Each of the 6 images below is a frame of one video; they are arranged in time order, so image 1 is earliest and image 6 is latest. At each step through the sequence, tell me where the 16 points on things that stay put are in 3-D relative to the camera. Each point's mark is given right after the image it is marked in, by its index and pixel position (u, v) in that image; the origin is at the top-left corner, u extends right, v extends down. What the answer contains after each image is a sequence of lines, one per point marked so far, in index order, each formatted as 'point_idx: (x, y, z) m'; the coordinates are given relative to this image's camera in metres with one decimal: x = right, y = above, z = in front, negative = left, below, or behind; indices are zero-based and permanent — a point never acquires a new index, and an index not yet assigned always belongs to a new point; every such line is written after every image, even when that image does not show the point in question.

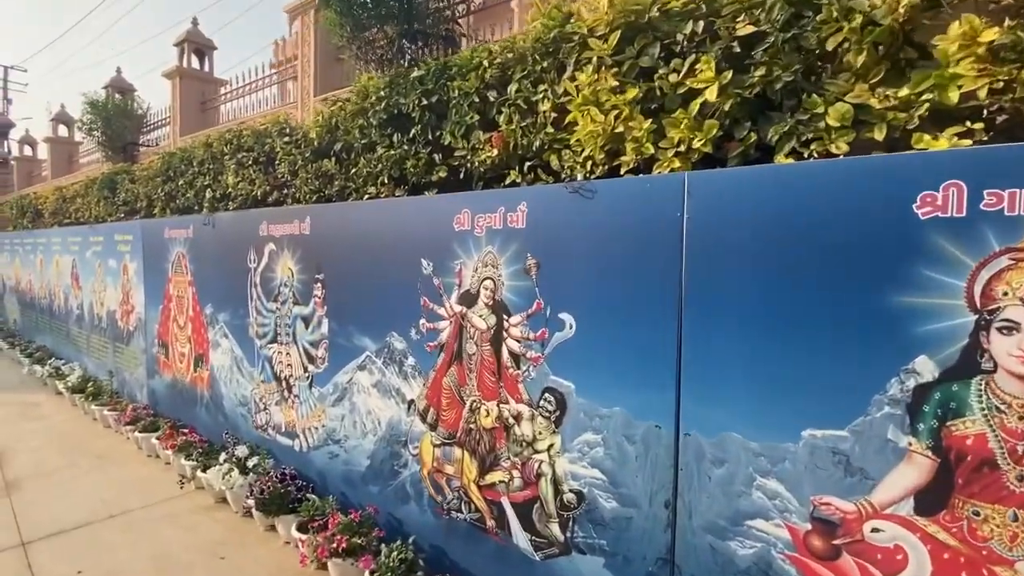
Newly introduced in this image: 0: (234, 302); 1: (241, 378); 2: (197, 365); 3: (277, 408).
0: (-2.5, -0.1, +4.3) m
1: (-2.4, -0.8, +4.3) m
2: (-3.2, -0.8, +4.8) m
3: (-1.9, -1.0, +3.9) m
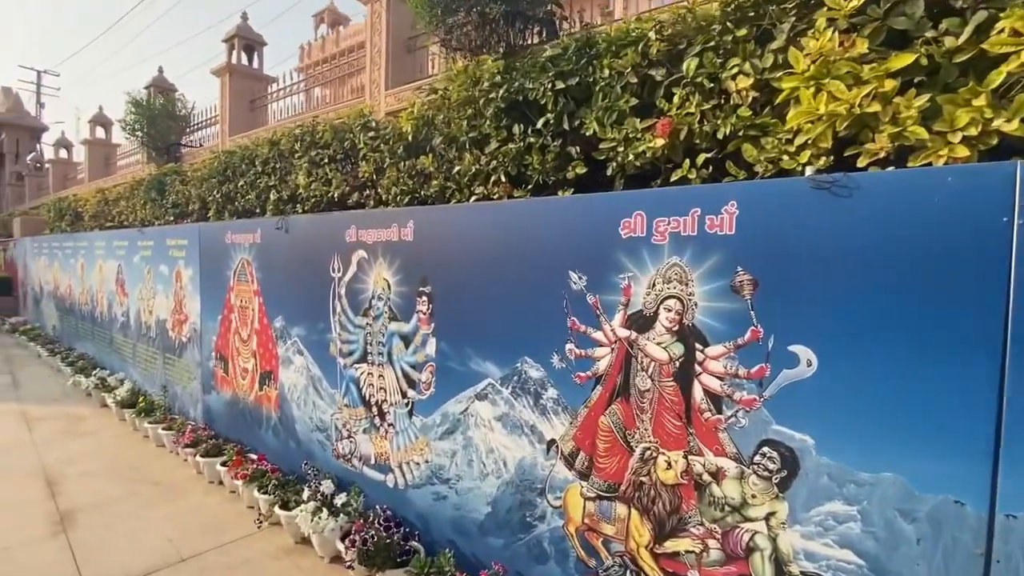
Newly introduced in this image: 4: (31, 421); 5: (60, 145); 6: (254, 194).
0: (-1.6, -0.2, +3.8) m
1: (-1.5, -0.9, +3.8) m
2: (-2.3, -0.9, +4.3) m
3: (-1.1, -1.1, +3.4) m
4: (-5.7, -1.6, +5.7) m
5: (-15.2, +4.9, +16.3) m
6: (-2.6, +0.9, +4.9) m
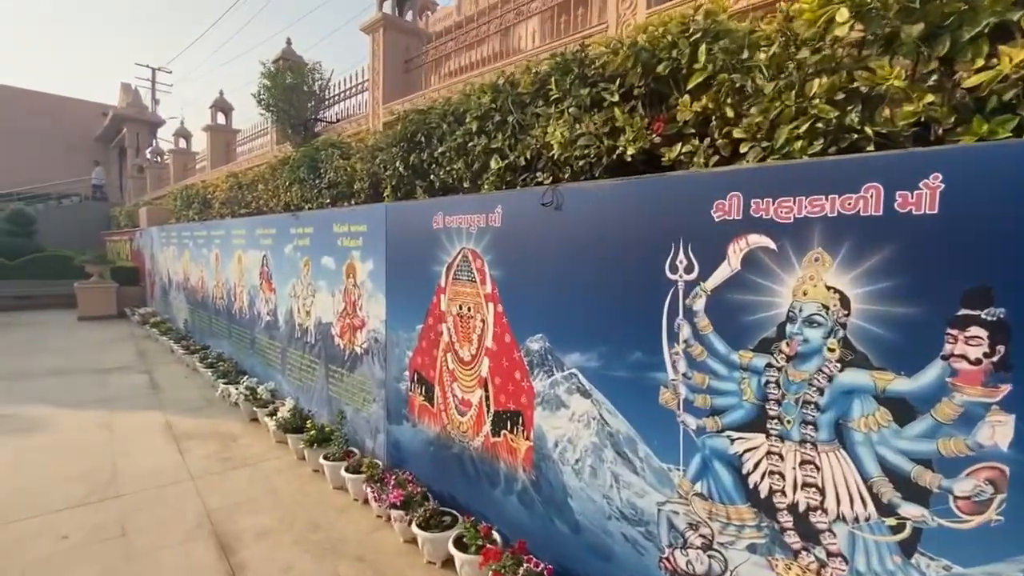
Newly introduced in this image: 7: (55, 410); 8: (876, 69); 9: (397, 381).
0: (+0.5, -0.3, +2.4) m
1: (+0.6, -0.9, +2.4) m
2: (-0.1, -0.9, +3.0) m
3: (+1.0, -1.1, +2.0) m
4: (-3.3, -1.5, +4.8) m
5: (-11.3, +5.2, +16.5) m
6: (-0.4, +0.9, +3.6) m
7: (-5.3, -1.4, +5.6) m
8: (+1.4, +0.9, +1.9) m
9: (-0.9, -0.8, +3.9) m
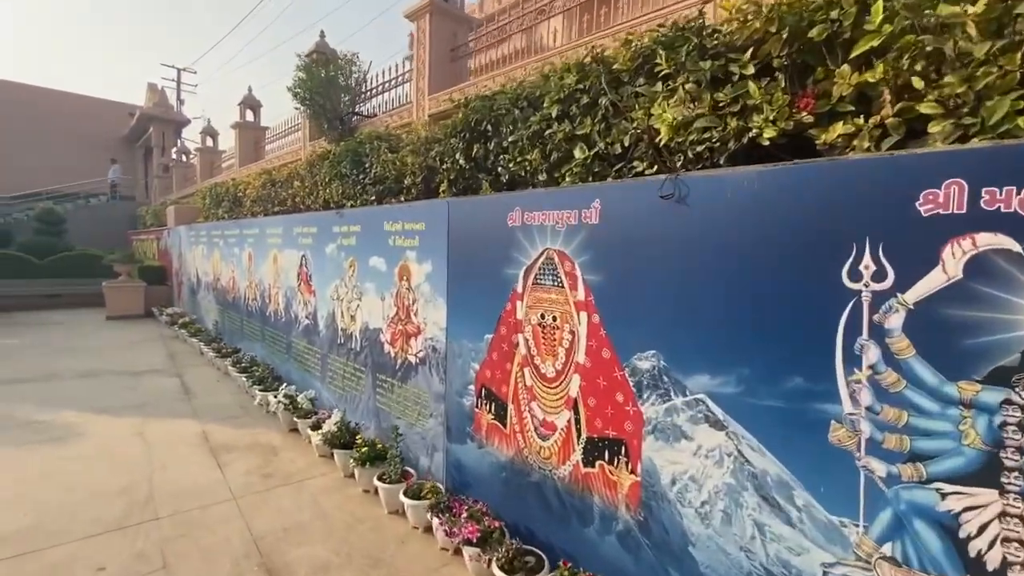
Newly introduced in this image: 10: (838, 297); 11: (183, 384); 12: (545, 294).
0: (+1.0, -0.3, +2.0) m
1: (+1.1, -1.0, +2.0) m
2: (+0.4, -0.9, +2.6) m
3: (+1.5, -1.2, +1.6) m
4: (-2.8, -1.5, +4.5) m
5: (-10.4, +5.3, +16.4) m
6: (+0.2, +0.9, +3.2) m
7: (-4.7, -1.4, +5.3) m
8: (+1.9, +0.8, +1.5) m
9: (-0.4, -0.8, +3.5) m
10: (+1.2, 0.0, +1.8) m
11: (-4.5, -1.3, +6.7) m
12: (+0.2, 0.0, +2.8) m
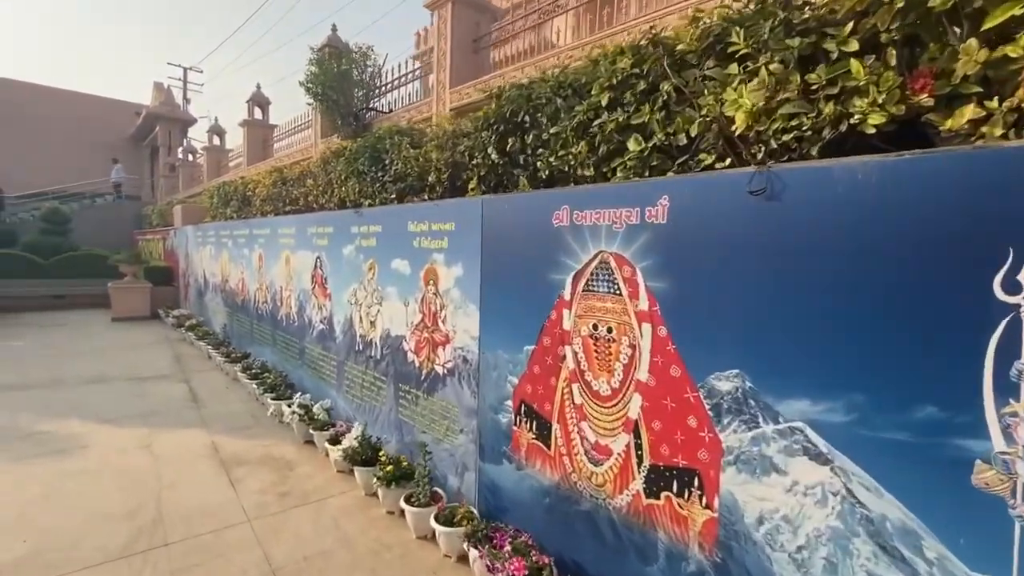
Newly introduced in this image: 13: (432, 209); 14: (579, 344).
0: (+1.3, -0.3, +1.7) m
1: (+1.3, -1.0, +1.7) m
2: (+0.7, -1.0, +2.3) m
3: (+1.7, -1.2, +1.3) m
4: (-2.5, -1.6, +4.2) m
5: (-10.0, +5.2, +16.2) m
6: (+0.5, +0.9, +2.9) m
7: (-4.4, -1.4, +5.1) m
8: (+2.2, +0.8, +1.2) m
9: (-0.1, -0.8, +3.2) m
10: (+1.4, -0.1, +1.5) m
11: (-4.3, -1.4, +6.4) m
12: (+0.5, -0.1, +2.6) m
13: (-0.6, +0.6, +3.7) m
14: (+0.4, -0.3, +2.7) m
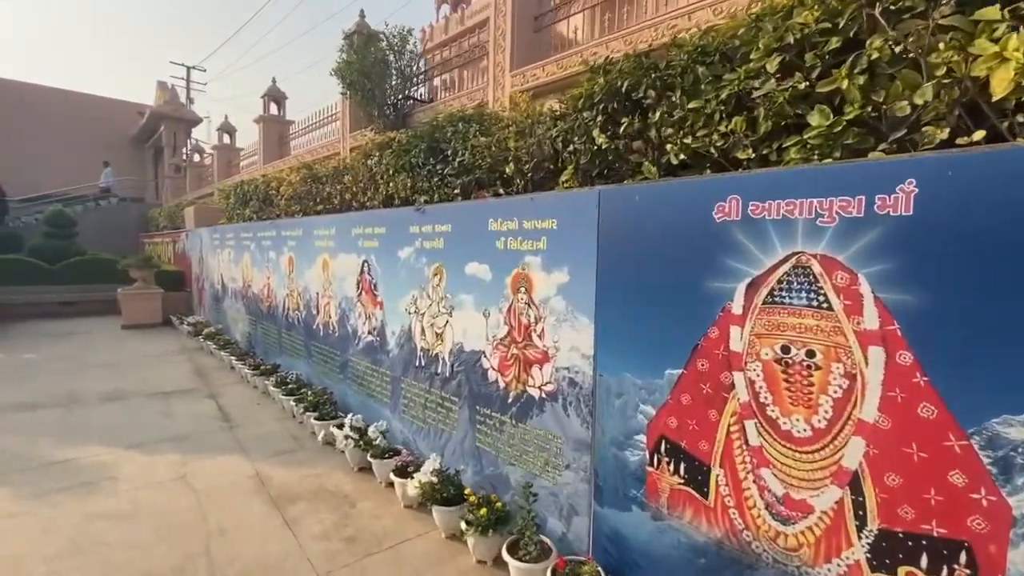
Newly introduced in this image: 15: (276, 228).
0: (+2.0, -0.4, +1.2) m
1: (+2.0, -1.1, +1.2) m
2: (+1.4, -1.0, +1.8) m
3: (+2.4, -1.2, +0.7) m
4: (-1.8, -1.6, +3.7) m
5: (-9.4, +5.1, +15.6) m
6: (+1.1, +0.8, +2.4) m
7: (-3.7, -1.5, +4.5) m
8: (+2.9, +0.7, +0.6) m
9: (+0.6, -0.9, +2.7) m
10: (+2.1, -0.1, +1.0) m
11: (-3.6, -1.4, +5.9) m
12: (+1.2, -0.1, +2.0) m
13: (+0.1, +0.5, +3.2) m
14: (+1.1, -0.4, +2.1) m
15: (-3.3, +0.8, +6.7) m
